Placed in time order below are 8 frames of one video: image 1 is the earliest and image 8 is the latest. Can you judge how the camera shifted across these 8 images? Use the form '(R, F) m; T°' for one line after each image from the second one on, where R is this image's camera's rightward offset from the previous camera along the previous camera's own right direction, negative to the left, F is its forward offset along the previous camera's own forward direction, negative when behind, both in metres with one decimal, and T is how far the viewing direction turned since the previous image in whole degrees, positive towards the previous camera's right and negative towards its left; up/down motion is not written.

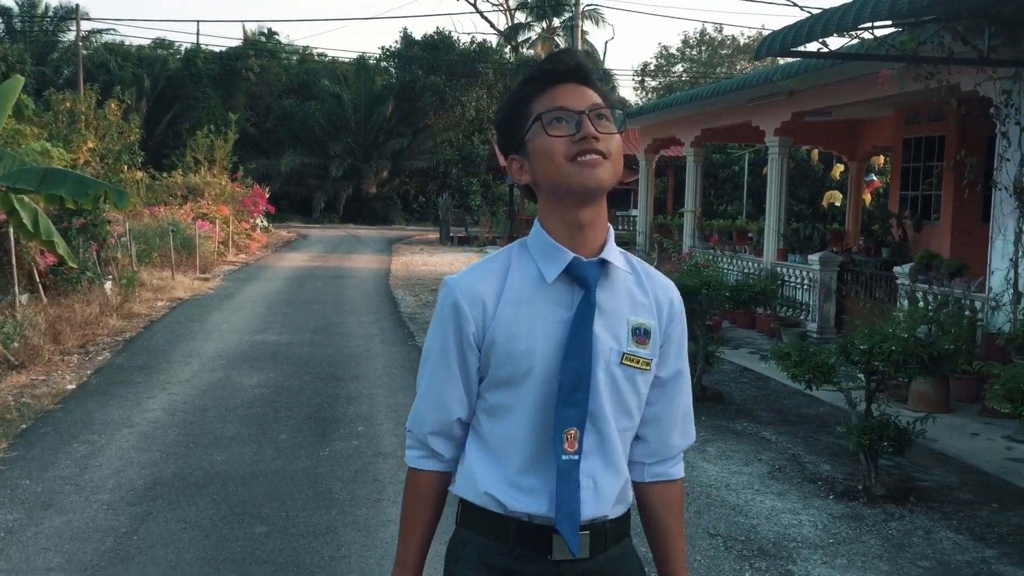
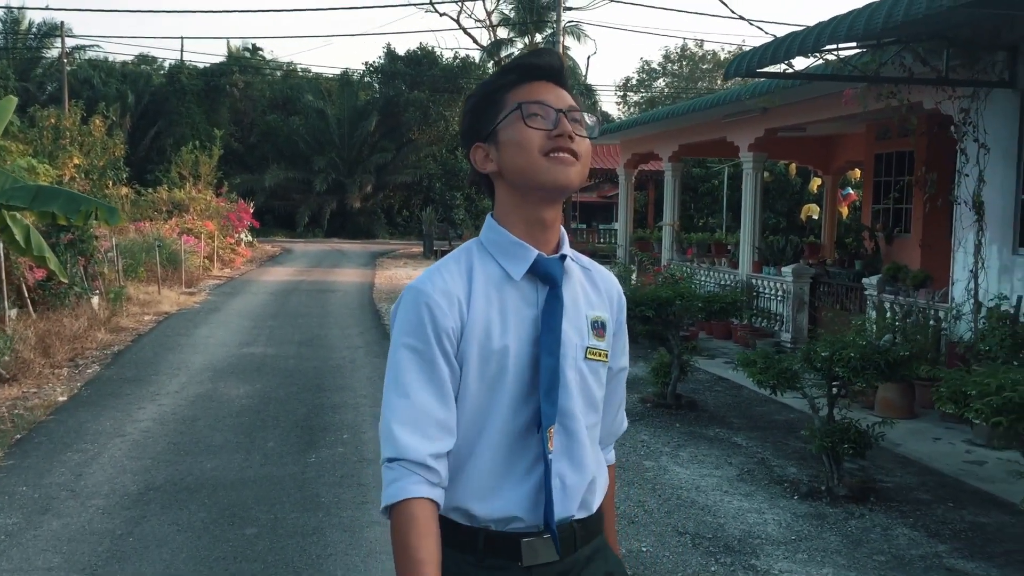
(0.0, -0.2) m; +1°
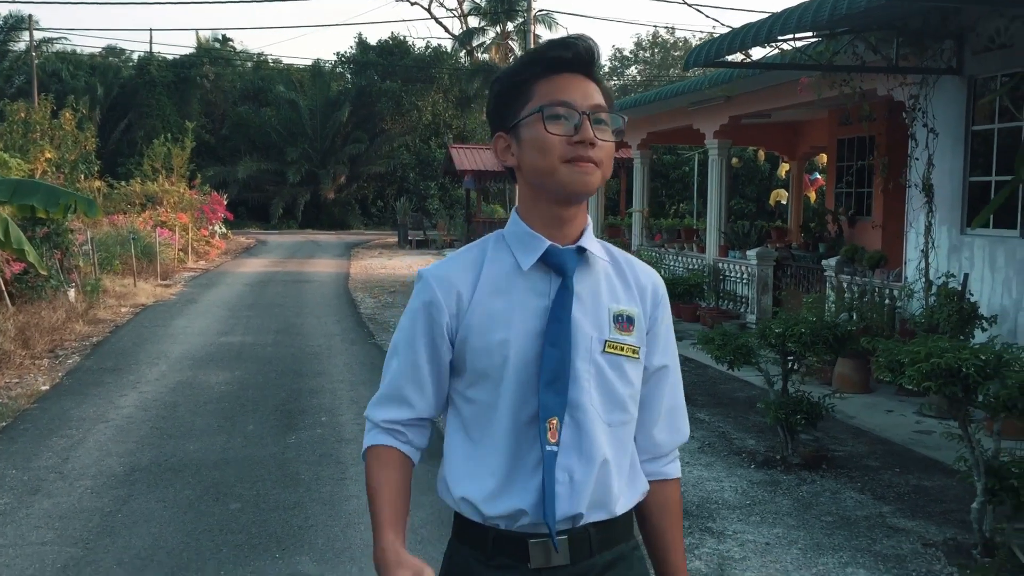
(0.0, -0.2) m; +1°
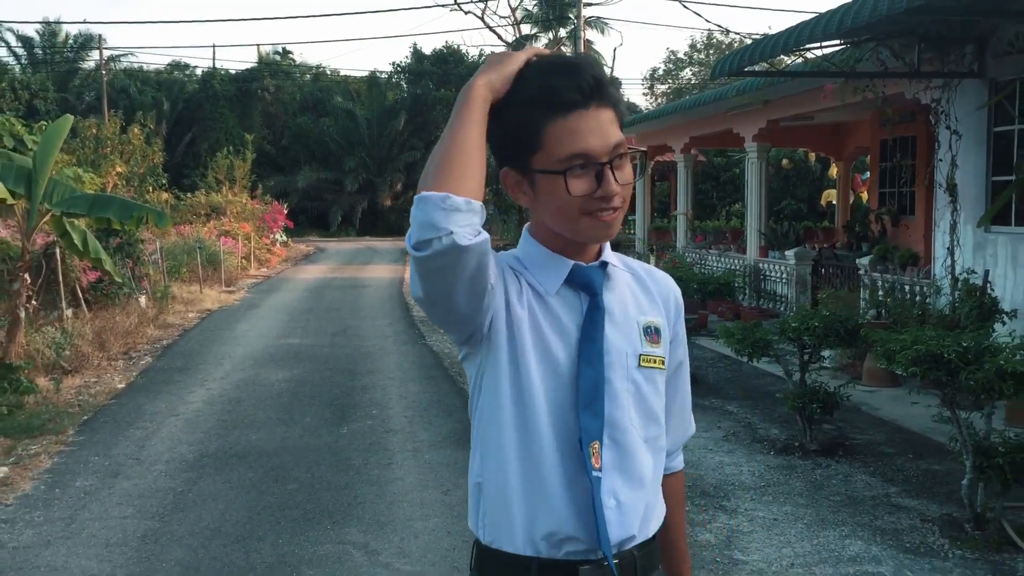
(+0.2, -0.4) m; -3°
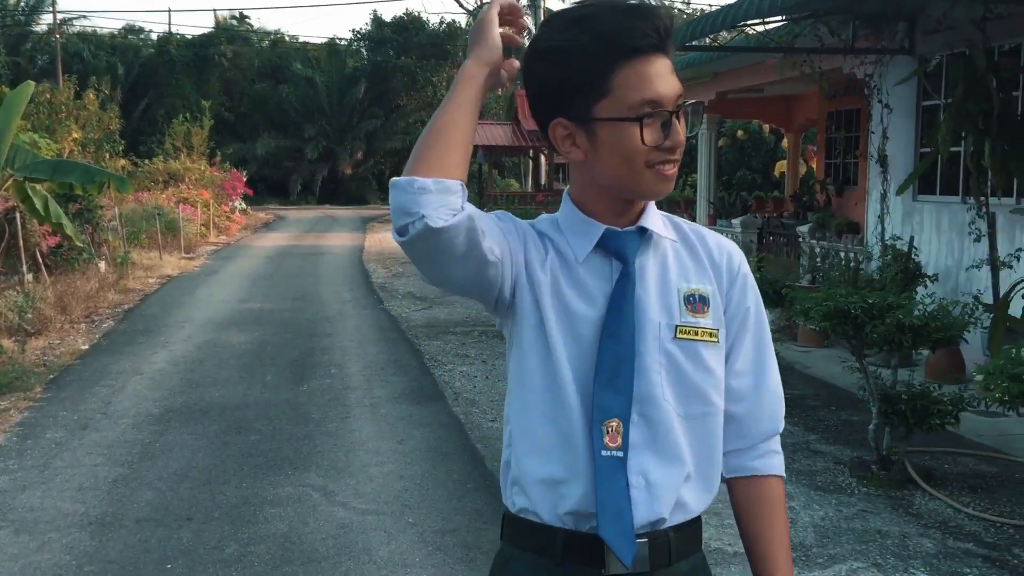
(+0.1, -0.3) m; +2°
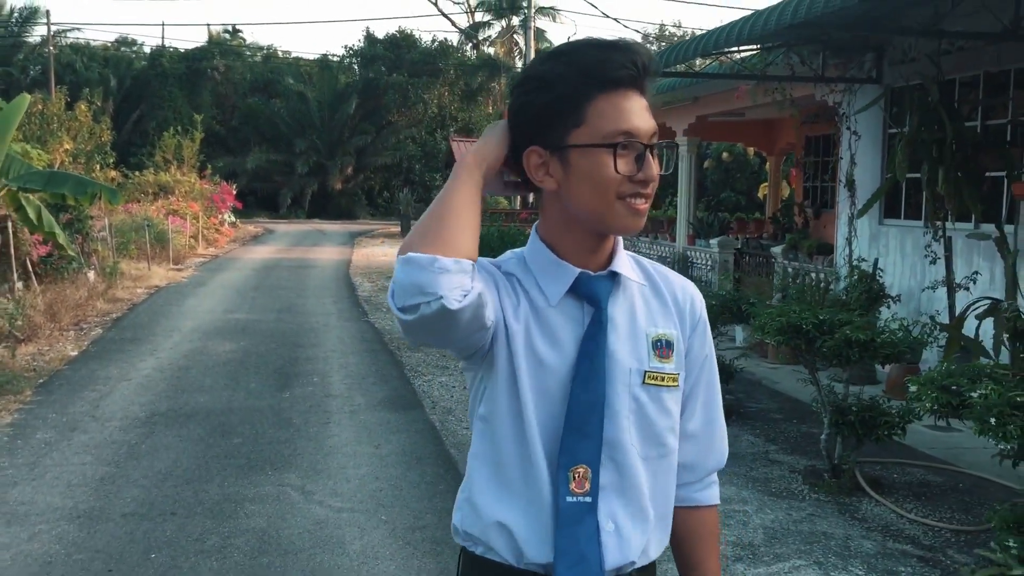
(+0.1, -0.3) m; +1°
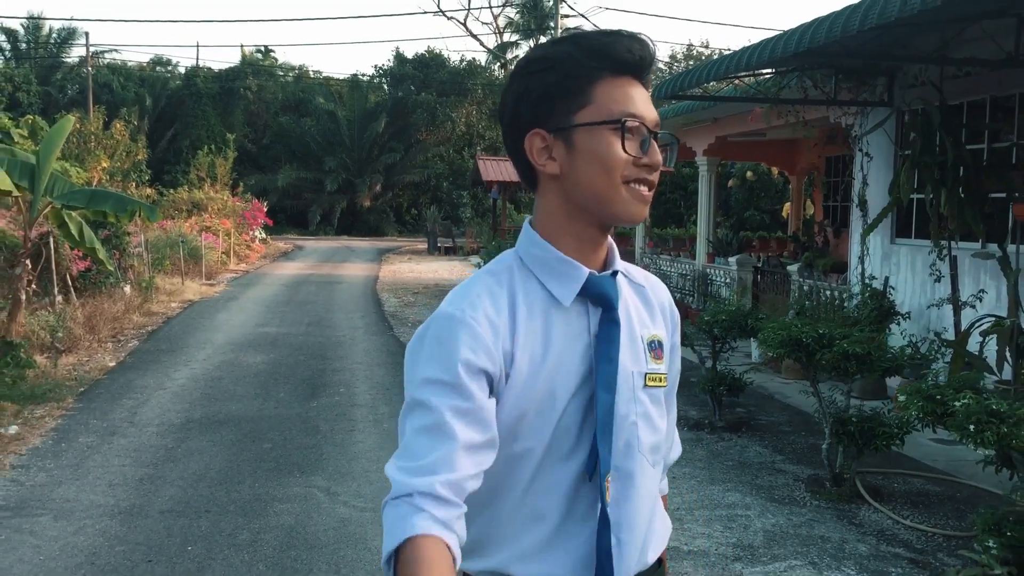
(+0.1, -0.3) m; -2°
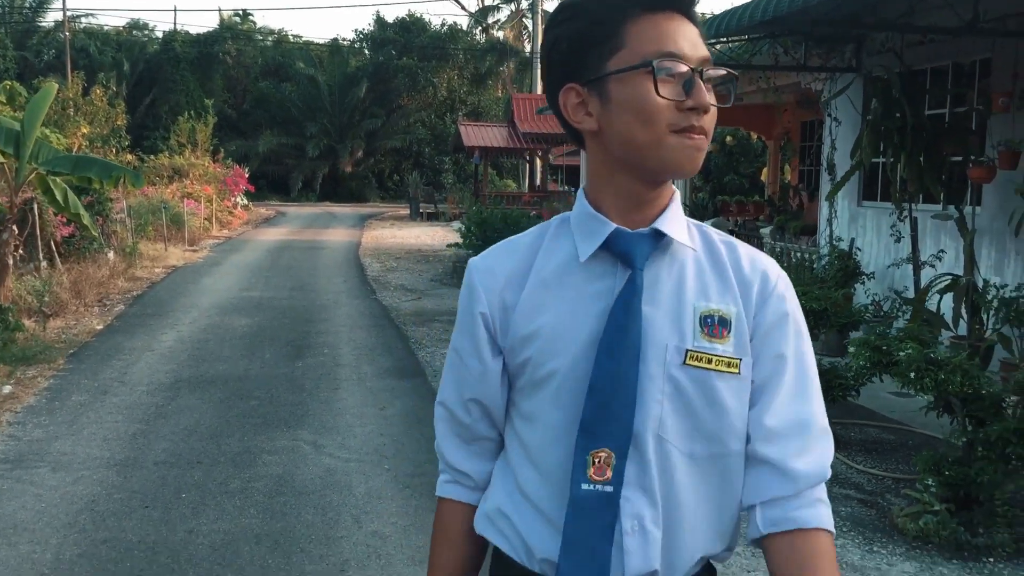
(0.0, -0.2) m; +1°
